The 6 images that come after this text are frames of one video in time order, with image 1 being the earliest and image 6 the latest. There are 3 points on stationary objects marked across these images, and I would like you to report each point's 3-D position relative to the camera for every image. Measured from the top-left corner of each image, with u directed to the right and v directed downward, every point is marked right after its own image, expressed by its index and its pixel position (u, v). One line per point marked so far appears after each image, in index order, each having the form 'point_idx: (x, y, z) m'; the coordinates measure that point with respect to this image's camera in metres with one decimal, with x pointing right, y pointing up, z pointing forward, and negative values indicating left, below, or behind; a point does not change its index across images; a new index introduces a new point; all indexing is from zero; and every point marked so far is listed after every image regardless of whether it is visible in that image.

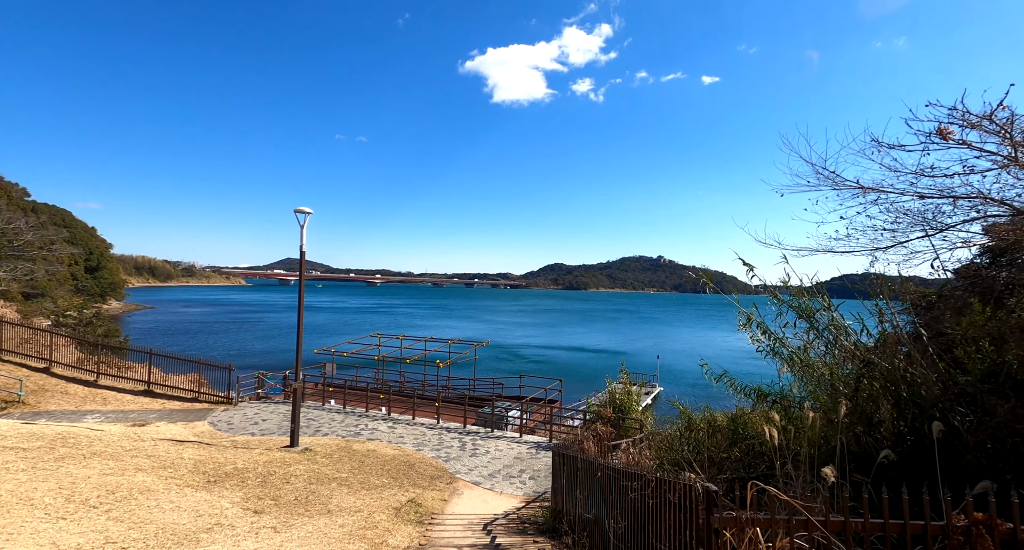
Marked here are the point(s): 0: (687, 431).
0: (+2.9, -2.8, +9.4) m
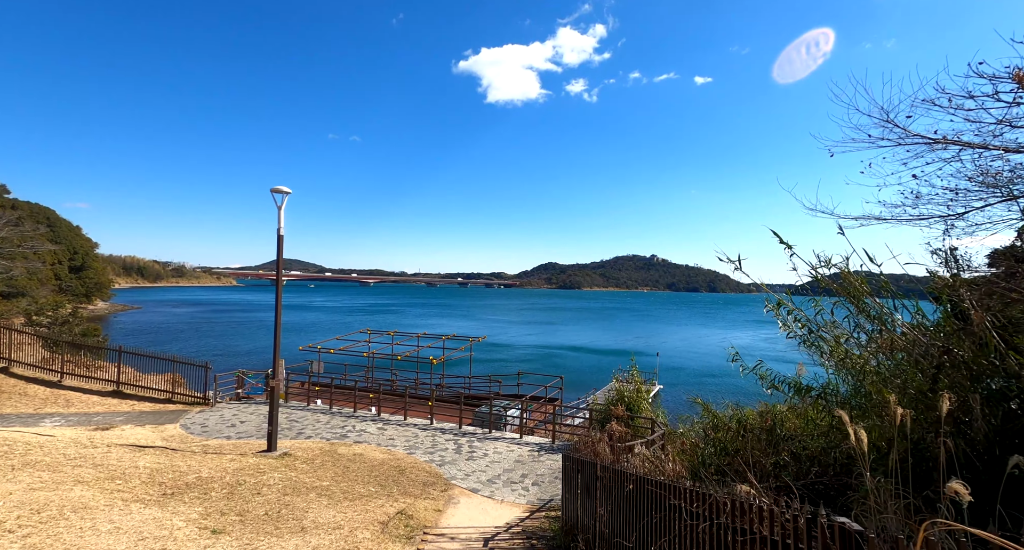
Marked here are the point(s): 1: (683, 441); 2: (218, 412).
0: (+3.0, -2.5, +8.4) m
1: (+2.9, -2.9, +9.0) m
2: (-8.0, -3.7, +14.5) m
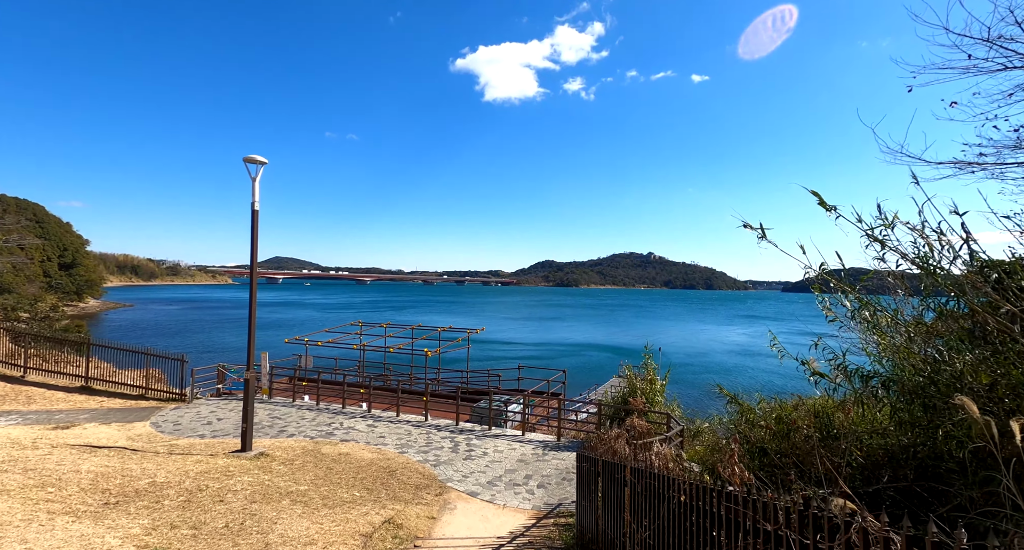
0: (+3.0, -2.1, +7.3) m
1: (+2.9, -2.5, +7.9) m
2: (-8.0, -3.4, +13.4) m
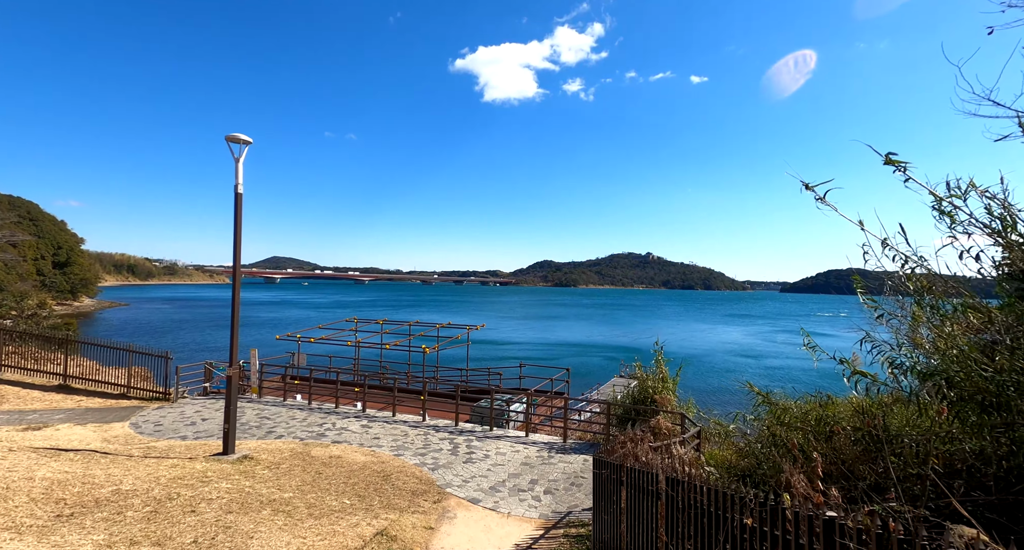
0: (+3.1, -1.9, +6.6) m
1: (+3.0, -2.3, +7.2) m
2: (-7.9, -3.2, +12.7) m
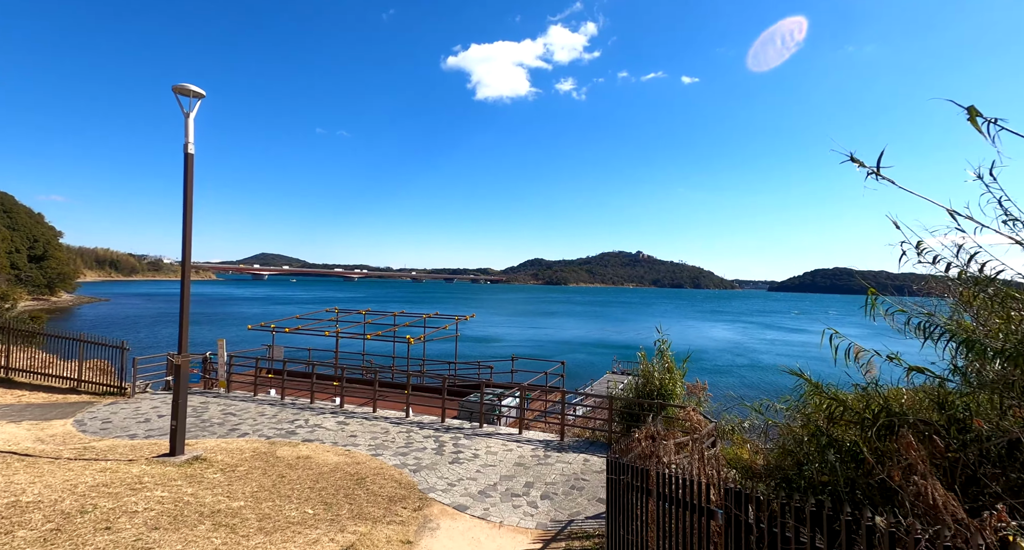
0: (+3.0, -1.5, +5.5) m
1: (+2.9, -1.9, +6.1) m
2: (-8.1, -2.8, +11.4) m
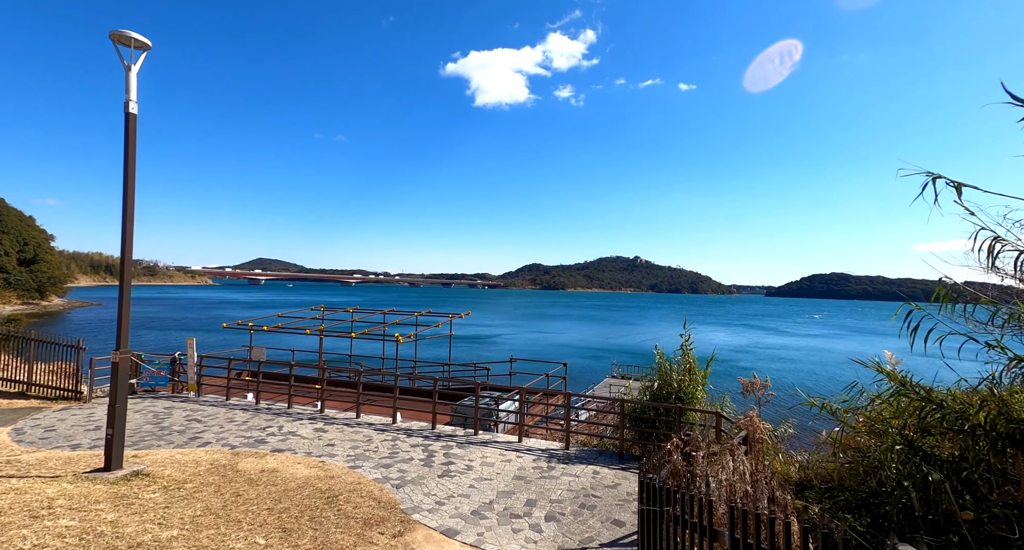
0: (+3.0, -1.3, +4.4) m
1: (+2.9, -1.7, +5.0) m
2: (-8.1, -2.6, +10.2) m
